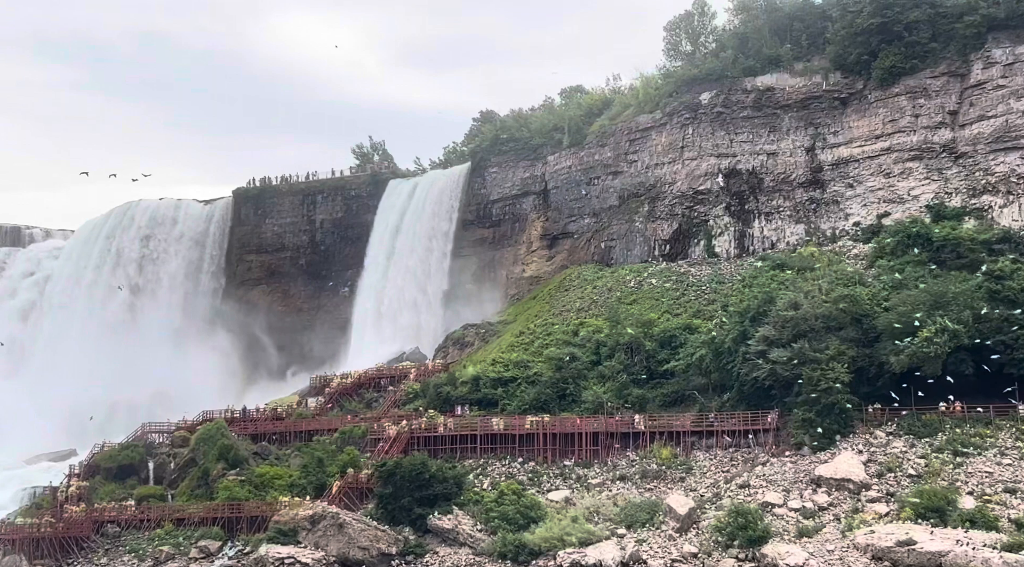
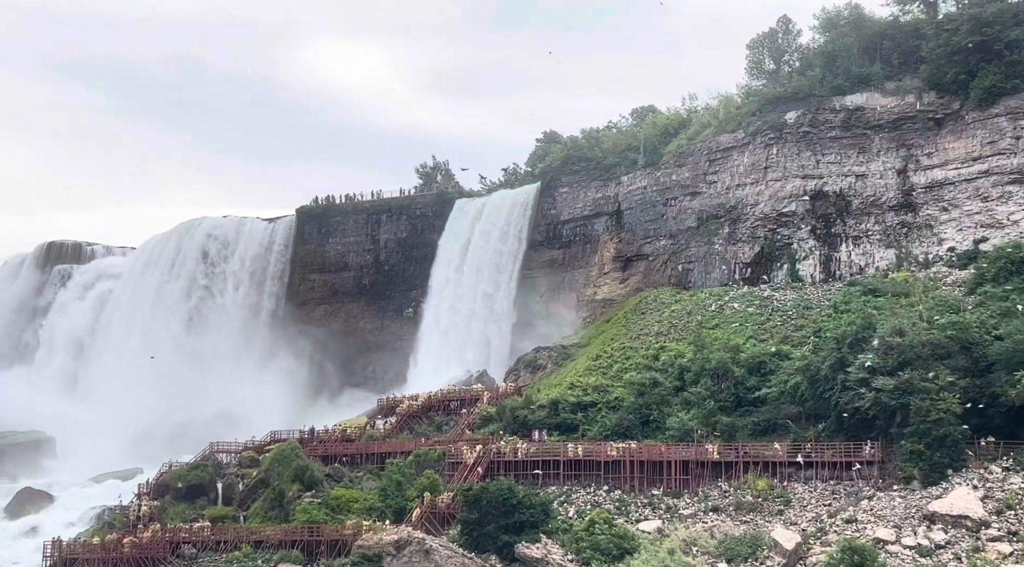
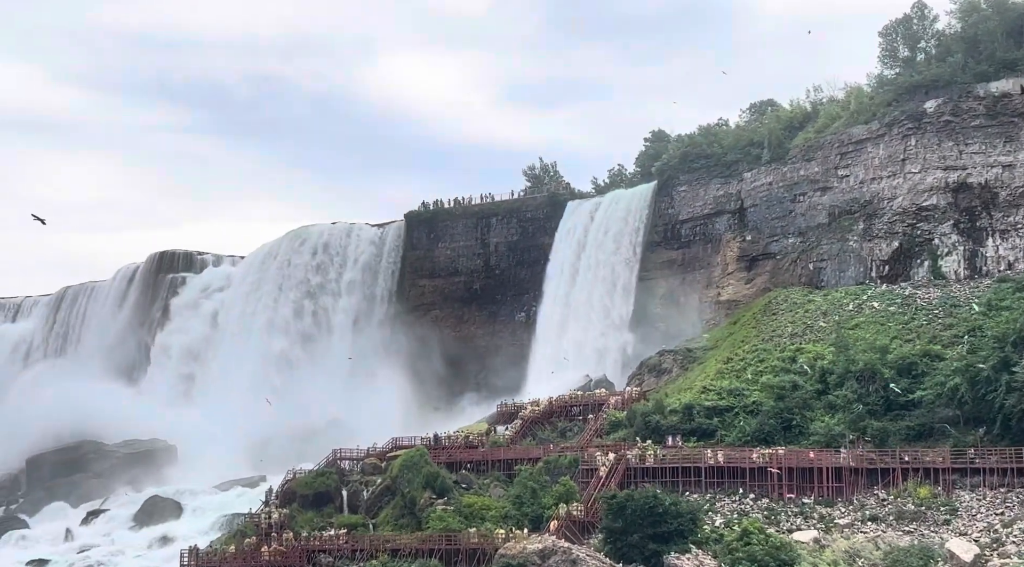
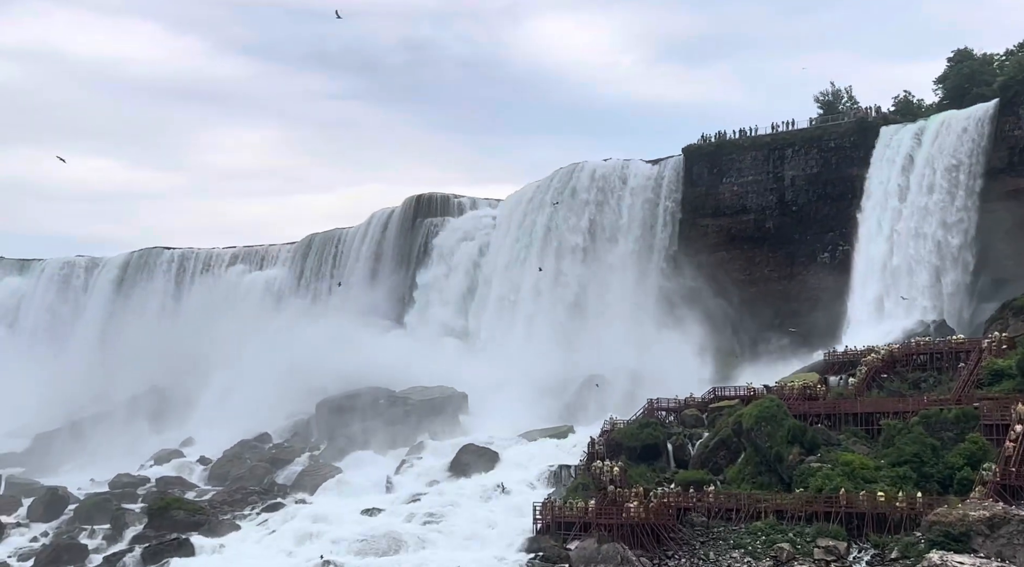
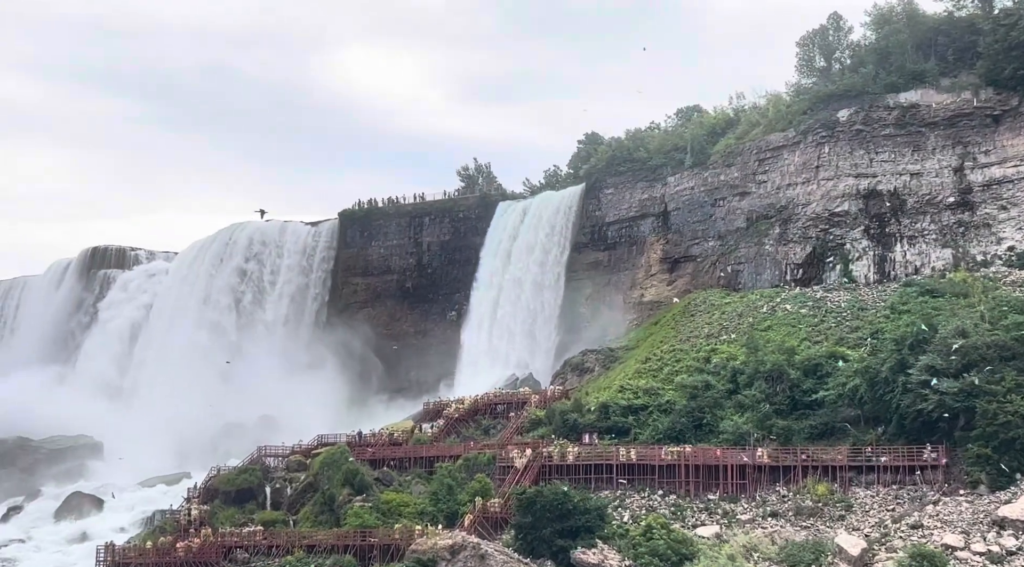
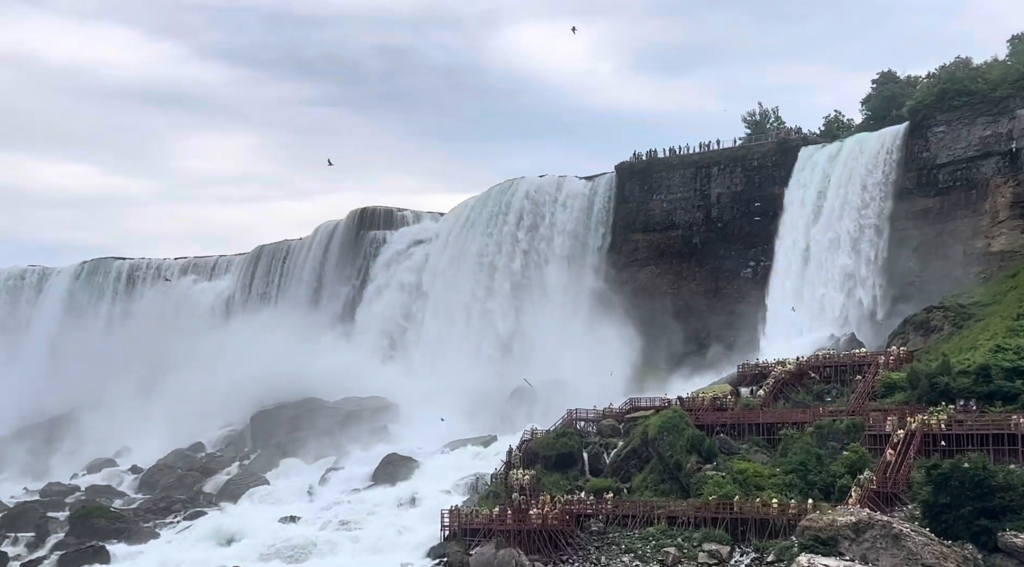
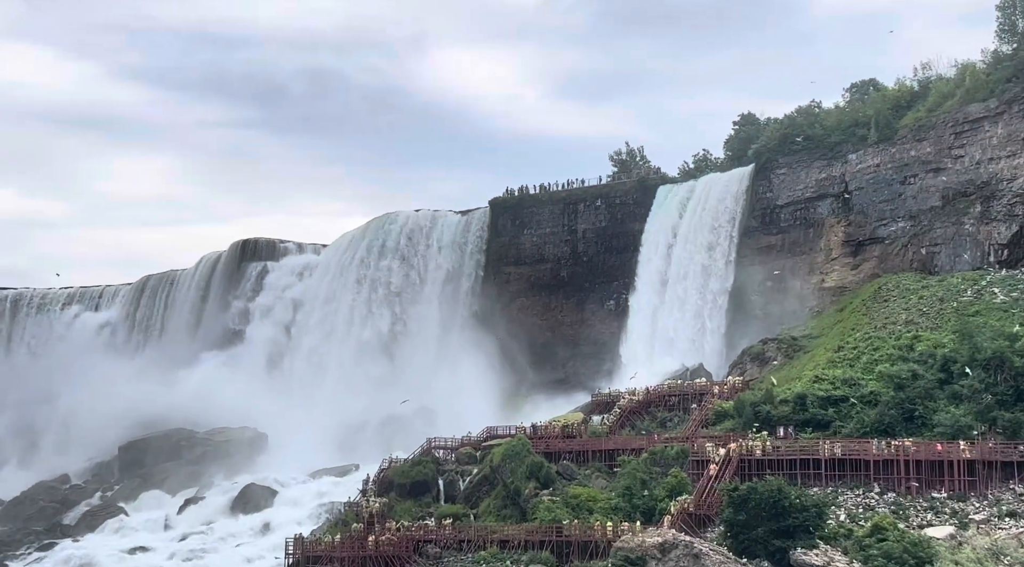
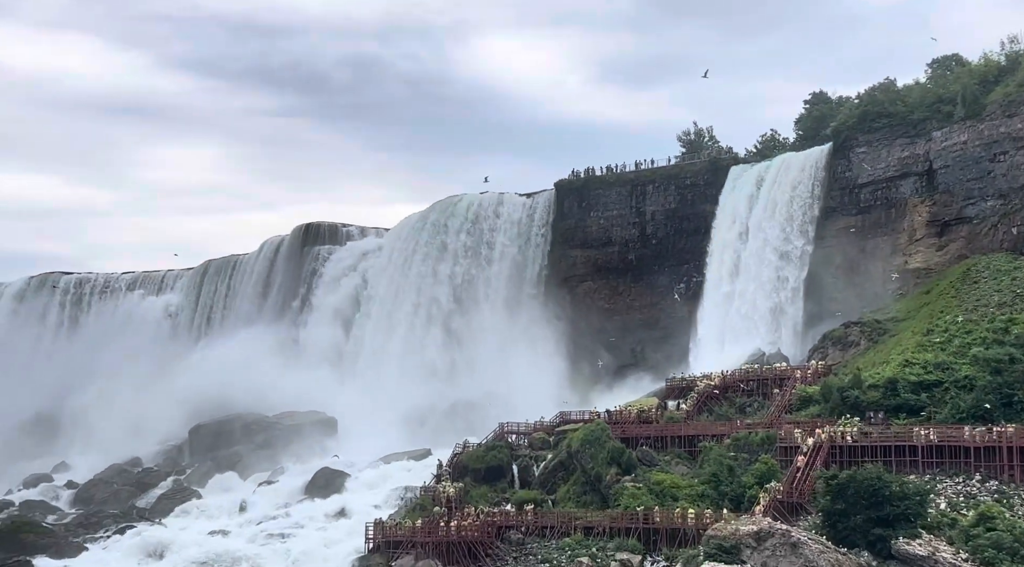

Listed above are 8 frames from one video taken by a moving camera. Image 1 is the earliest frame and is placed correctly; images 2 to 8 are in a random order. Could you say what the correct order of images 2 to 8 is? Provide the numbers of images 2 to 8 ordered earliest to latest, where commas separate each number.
2, 5, 3, 7, 8, 6, 4
